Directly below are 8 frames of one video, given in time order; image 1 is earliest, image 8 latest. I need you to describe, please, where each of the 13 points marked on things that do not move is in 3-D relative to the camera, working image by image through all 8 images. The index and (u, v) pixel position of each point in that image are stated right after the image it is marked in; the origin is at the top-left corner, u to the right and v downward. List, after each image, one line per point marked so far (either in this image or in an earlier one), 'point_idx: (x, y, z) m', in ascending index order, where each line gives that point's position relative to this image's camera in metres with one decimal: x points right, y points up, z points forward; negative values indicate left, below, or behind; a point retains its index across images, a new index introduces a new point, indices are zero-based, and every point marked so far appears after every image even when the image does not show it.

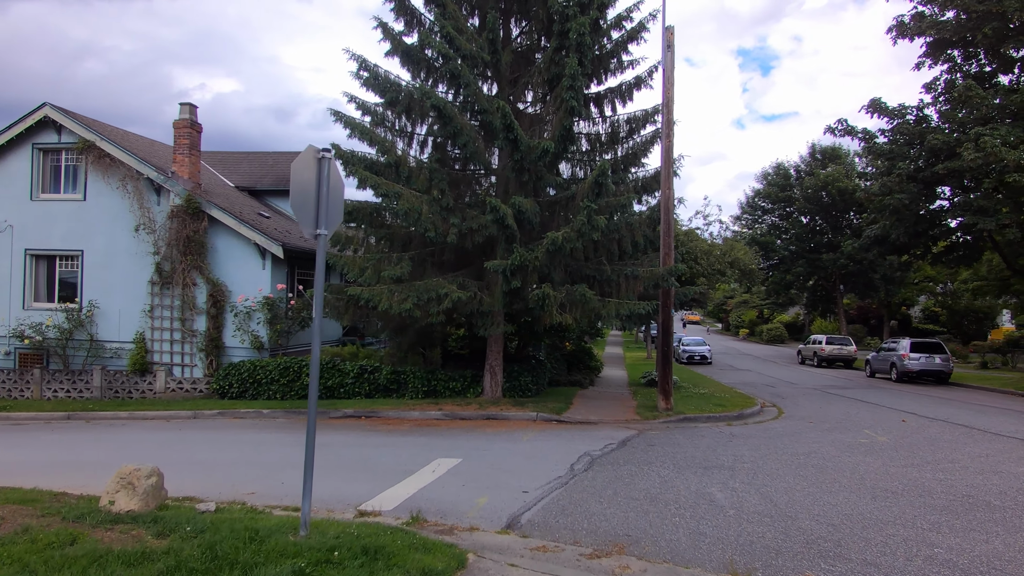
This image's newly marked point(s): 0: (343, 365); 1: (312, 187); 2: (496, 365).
0: (-3.9, -1.8, +14.6) m
1: (-1.4, +0.7, +4.5) m
2: (-0.3, -1.7, +13.6) m
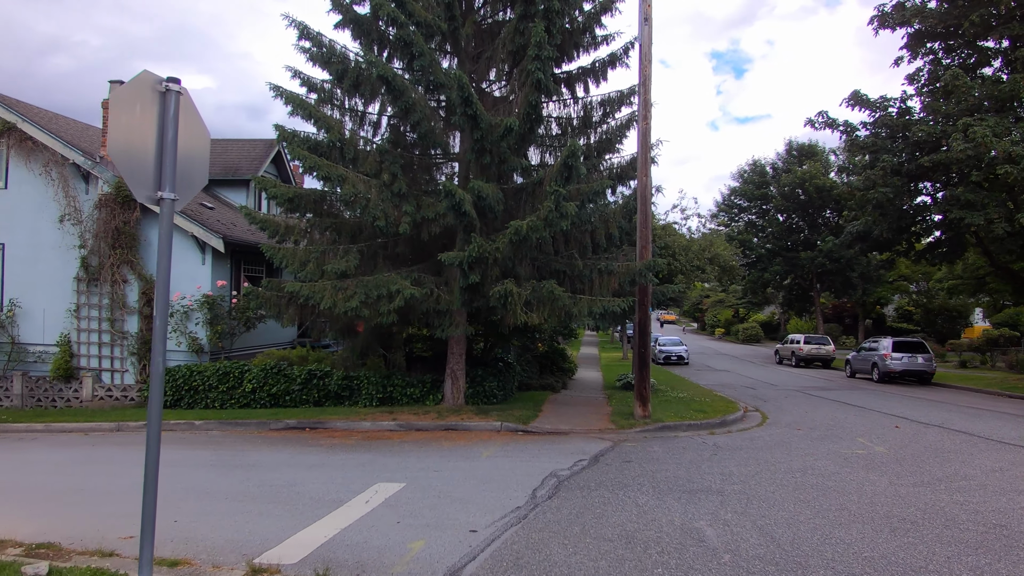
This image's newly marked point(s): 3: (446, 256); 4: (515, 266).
0: (-4.6, -1.7, +13.2) m
1: (-1.8, +0.8, +3.2) m
2: (-1.0, -1.6, +12.4) m
3: (-1.0, +0.5, +9.3) m
4: (0.0, +0.4, +10.2) m
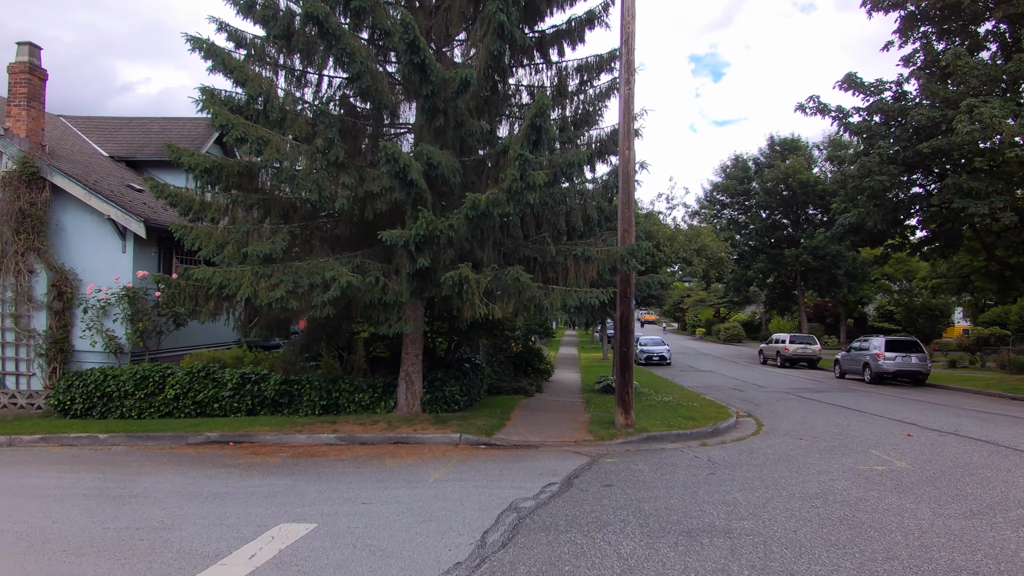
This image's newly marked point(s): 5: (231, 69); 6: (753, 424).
0: (-5.3, -1.5, +11.4) m
1: (-2.2, +1.0, +1.6) m
2: (-1.7, -1.4, +10.7) m
3: (-1.5, +0.7, +7.6) m
4: (-0.5, +0.5, +8.6) m
5: (-3.8, +2.9, +8.6) m
6: (+4.6, -2.6, +12.2) m
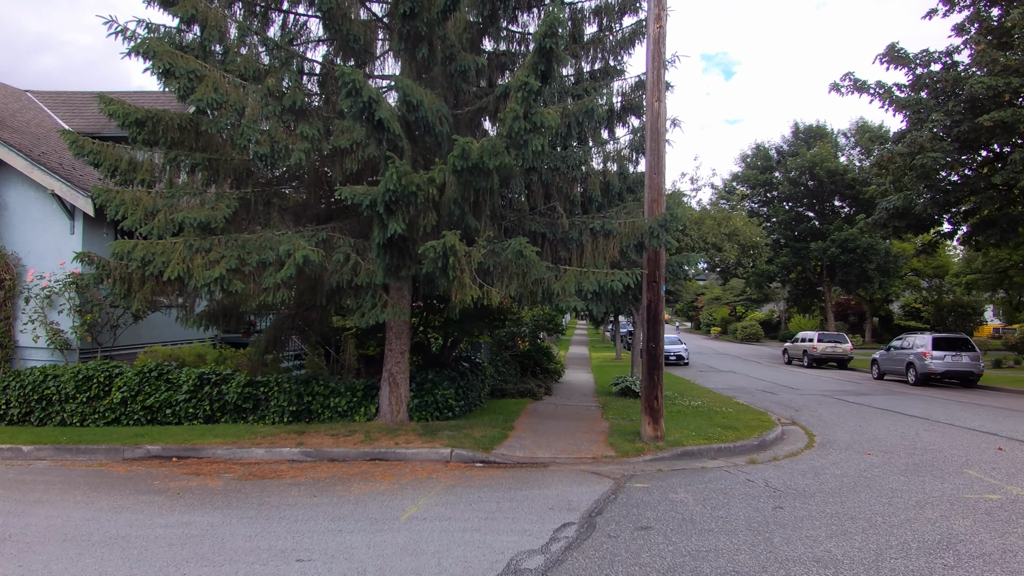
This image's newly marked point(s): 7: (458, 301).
0: (-5.2, -1.3, +9.7) m
1: (-2.2, +1.2, -0.2) m
2: (-1.6, -1.2, +8.9) m
3: (-1.5, +0.9, +5.9) m
4: (-0.5, +0.8, +6.9) m
5: (-3.7, +3.2, +6.8) m
6: (+4.7, -2.4, +10.3) m
7: (-0.6, -0.1, +6.6) m
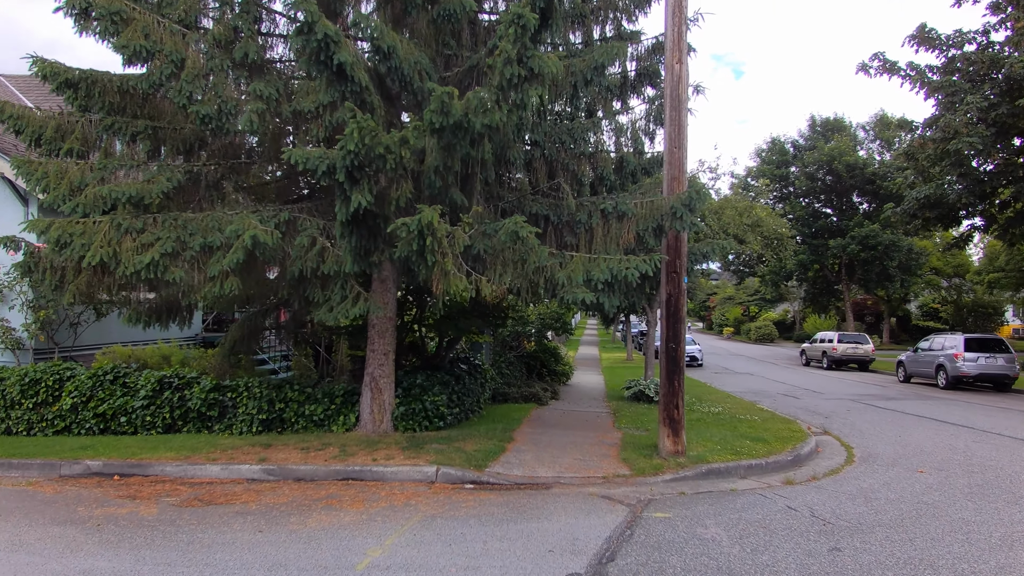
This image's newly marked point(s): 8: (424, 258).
0: (-5.2, -1.2, +8.7) m
1: (-2.4, +1.3, -1.3) m
2: (-1.6, -1.1, +7.8) m
3: (-1.6, +1.0, +4.8) m
4: (-0.6, +0.9, +5.7) m
5: (-3.8, +3.3, +5.8) m
6: (+4.7, -2.3, +9.1) m
7: (-0.6, 0.0, +5.4) m
8: (-0.7, +0.2, +5.2) m
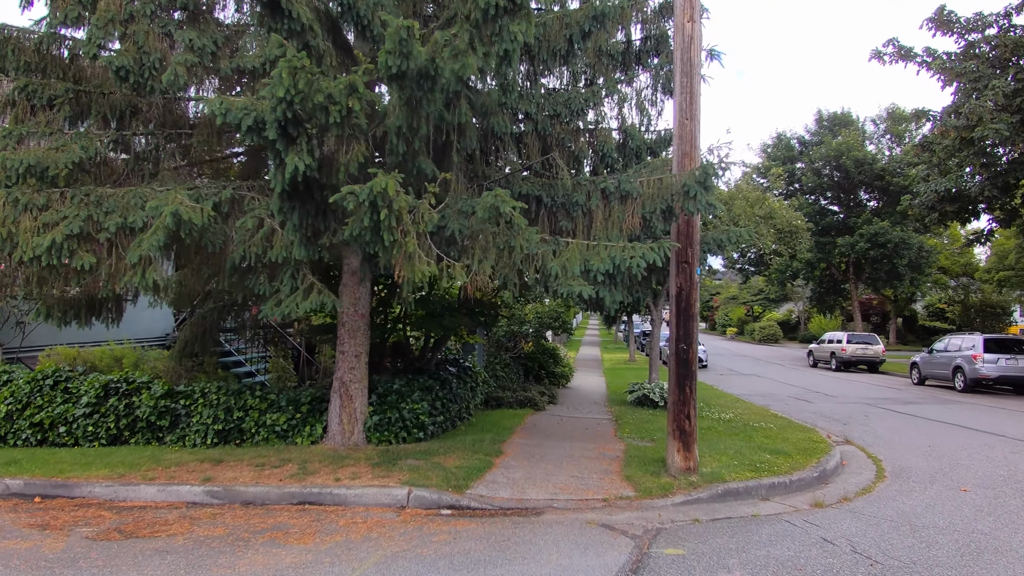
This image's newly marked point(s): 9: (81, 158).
0: (-5.3, -1.1, +7.7) m
1: (-2.5, +1.4, -2.2) m
2: (-1.7, -1.0, +6.9) m
3: (-1.7, +1.1, +3.8) m
4: (-0.7, +1.0, +4.8) m
5: (-3.9, +3.4, +4.8) m
6: (+4.6, -2.2, +8.2) m
7: (-0.7, 0.0, +4.5) m
8: (-0.9, +0.3, +4.2) m
9: (-3.3, +1.0, +4.9) m
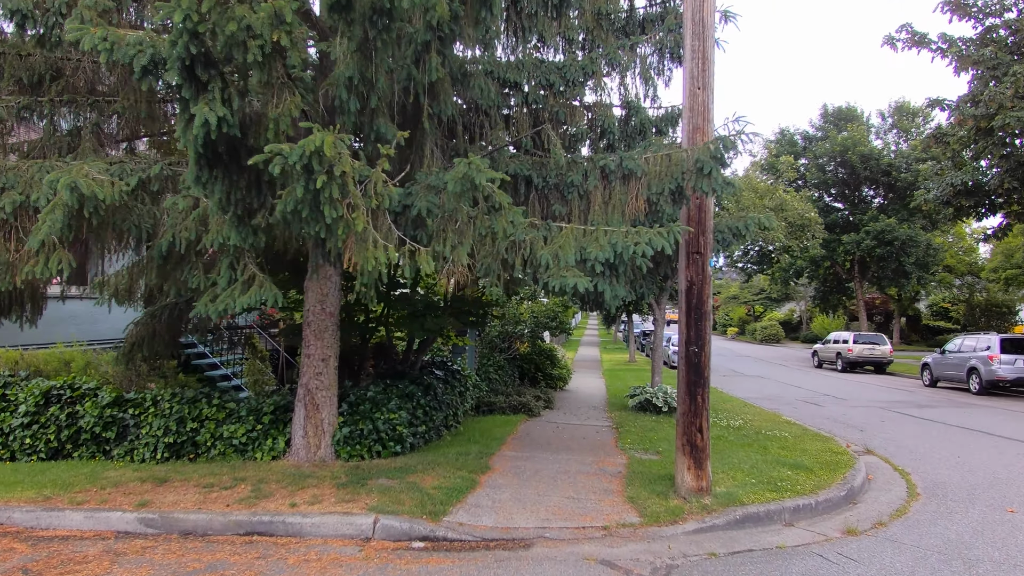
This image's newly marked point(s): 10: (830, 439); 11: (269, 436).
0: (-5.4, -1.1, +6.9) m
1: (-2.6, +1.4, -3.0) m
2: (-1.9, -1.0, +6.1) m
3: (-1.8, +1.1, +3.0) m
4: (-0.8, +1.0, +4.0) m
5: (-4.0, +3.4, +4.0) m
6: (+4.5, -2.2, +7.4) m
7: (-0.9, +0.1, +3.7) m
8: (-1.0, +0.4, +3.4) m
9: (-3.4, +1.0, +4.0) m
10: (+4.4, -2.1, +8.8) m
11: (-2.5, -1.5, +6.4) m
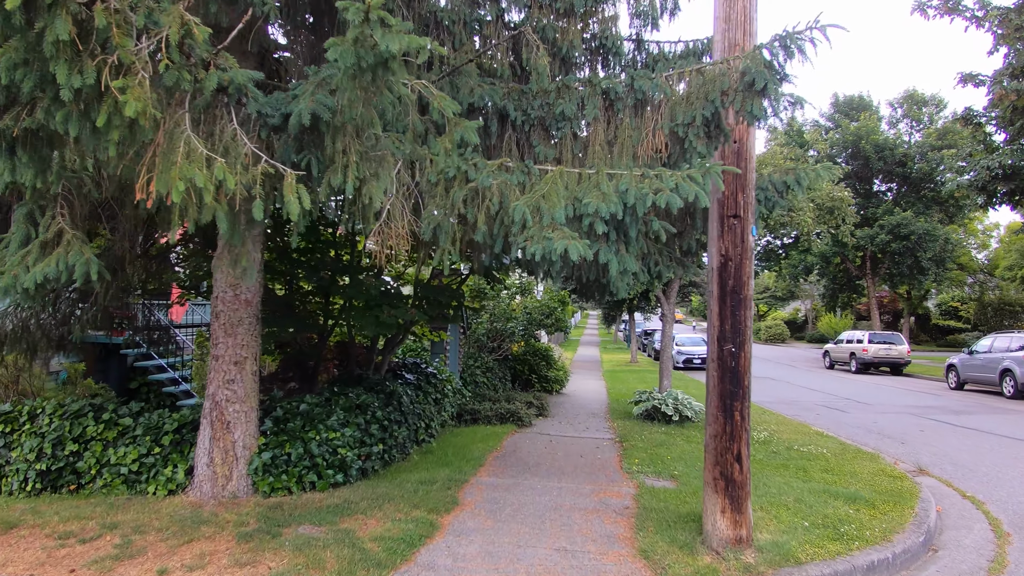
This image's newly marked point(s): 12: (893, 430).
0: (-5.6, -0.9, +5.5) m
1: (-2.8, +1.6, -4.5) m
2: (-2.1, -0.8, +4.6) m
3: (-2.0, +1.3, +1.5) m
4: (-1.0, +1.2, +2.5) m
5: (-4.2, +3.5, +2.5) m
6: (+4.3, -2.0, +5.9) m
7: (-1.1, +0.2, +2.2) m
8: (-1.2, +0.5, +1.9) m
9: (-3.6, +1.2, +2.6) m
10: (+4.2, -2.0, +7.3) m
11: (-2.7, -1.3, +5.0) m
12: (+6.5, -2.4, +10.7) m
